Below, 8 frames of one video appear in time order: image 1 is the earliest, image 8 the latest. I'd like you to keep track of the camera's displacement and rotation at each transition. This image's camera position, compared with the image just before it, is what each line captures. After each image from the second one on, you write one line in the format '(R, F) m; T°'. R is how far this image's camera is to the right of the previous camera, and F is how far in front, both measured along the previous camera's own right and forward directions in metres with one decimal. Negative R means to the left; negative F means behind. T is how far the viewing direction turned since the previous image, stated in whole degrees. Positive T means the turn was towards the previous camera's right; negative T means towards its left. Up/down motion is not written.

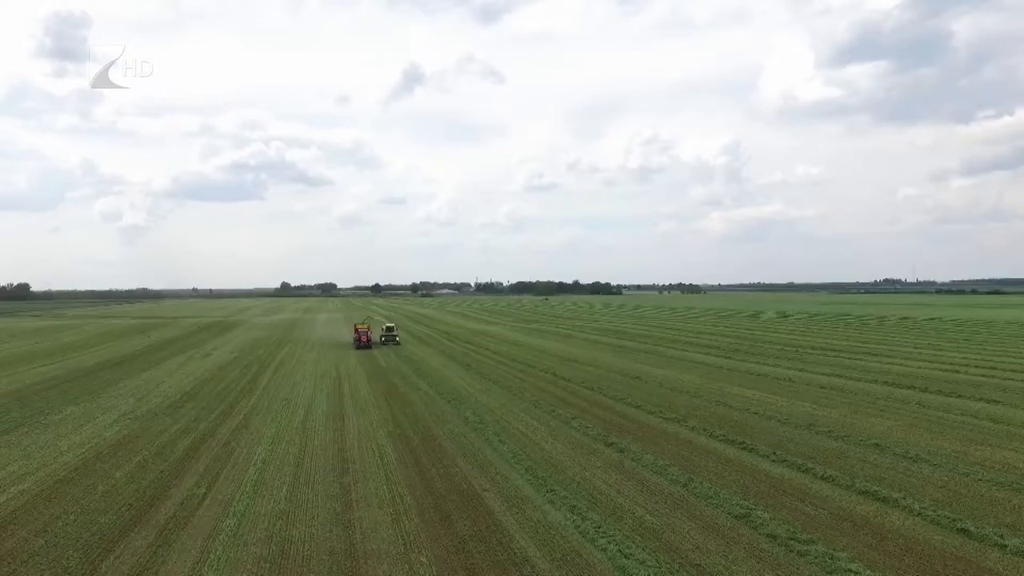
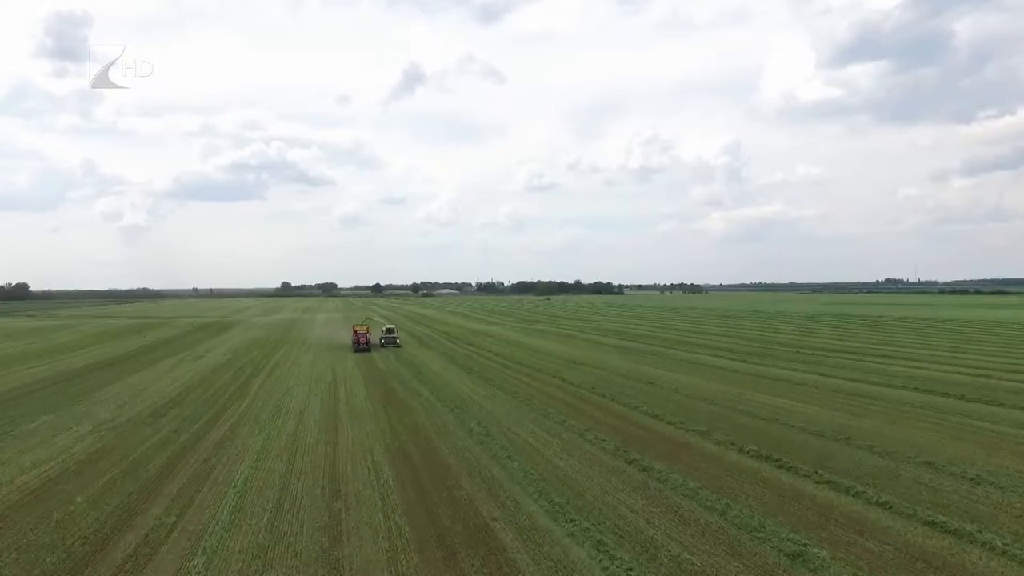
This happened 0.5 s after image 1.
(-0.2, +1.4) m; 0°
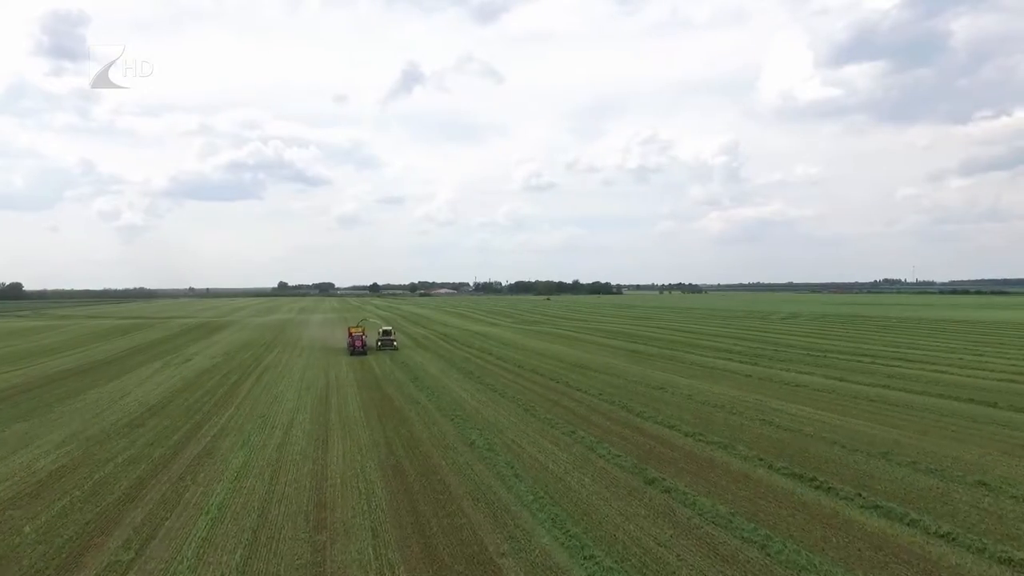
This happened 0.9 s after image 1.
(-0.2, +1.3) m; 0°
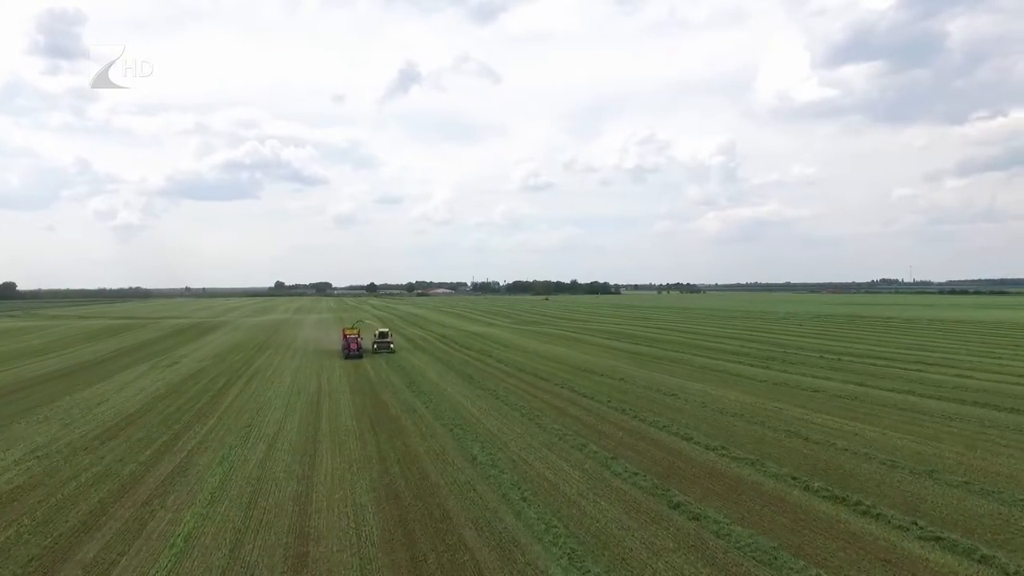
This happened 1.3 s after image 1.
(-0.2, +1.3) m; 0°
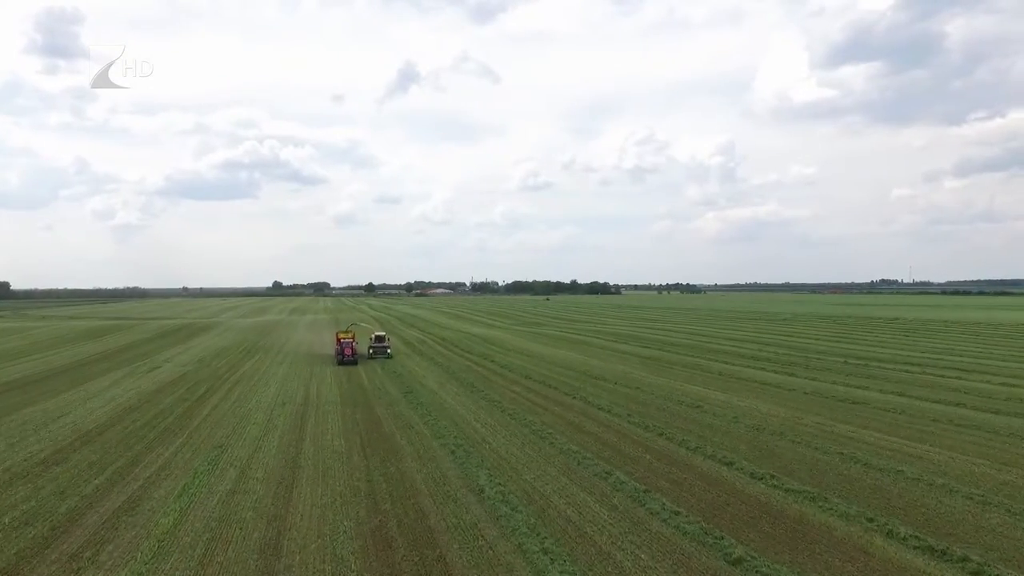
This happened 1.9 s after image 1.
(-0.3, +2.1) m; 0°
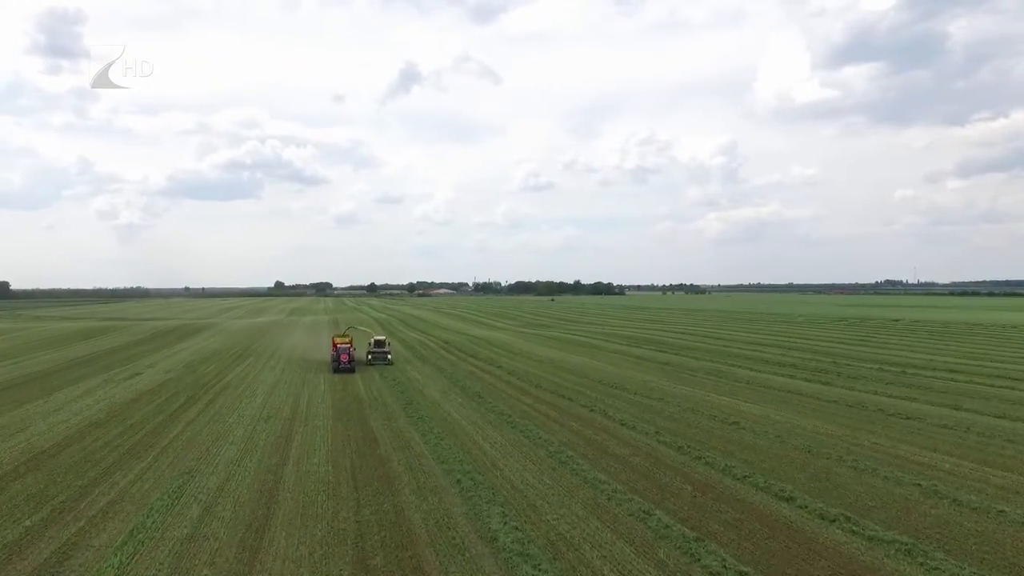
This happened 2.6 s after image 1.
(-0.3, +2.1) m; 0°
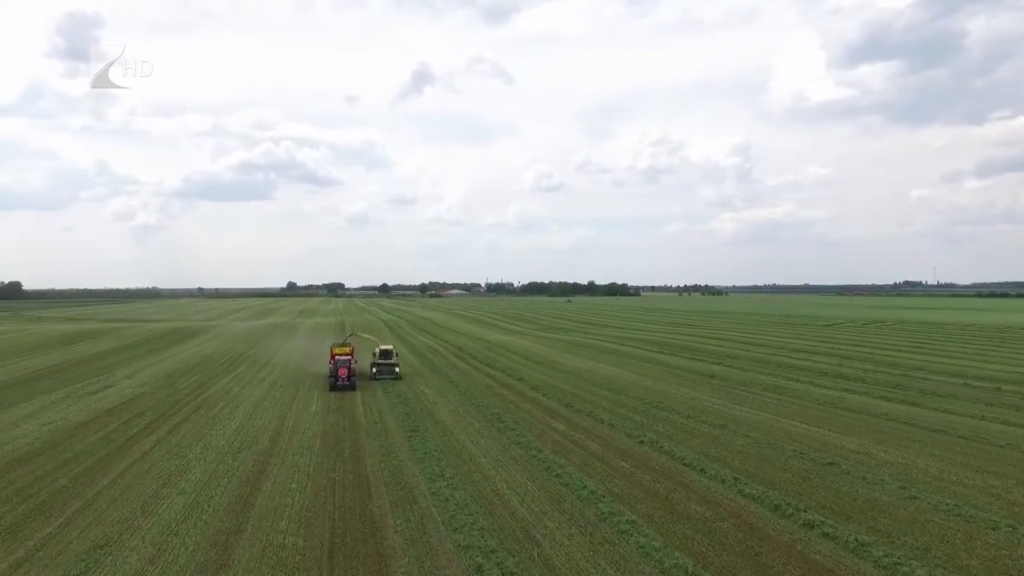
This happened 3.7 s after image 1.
(-0.4, +3.7) m; -1°
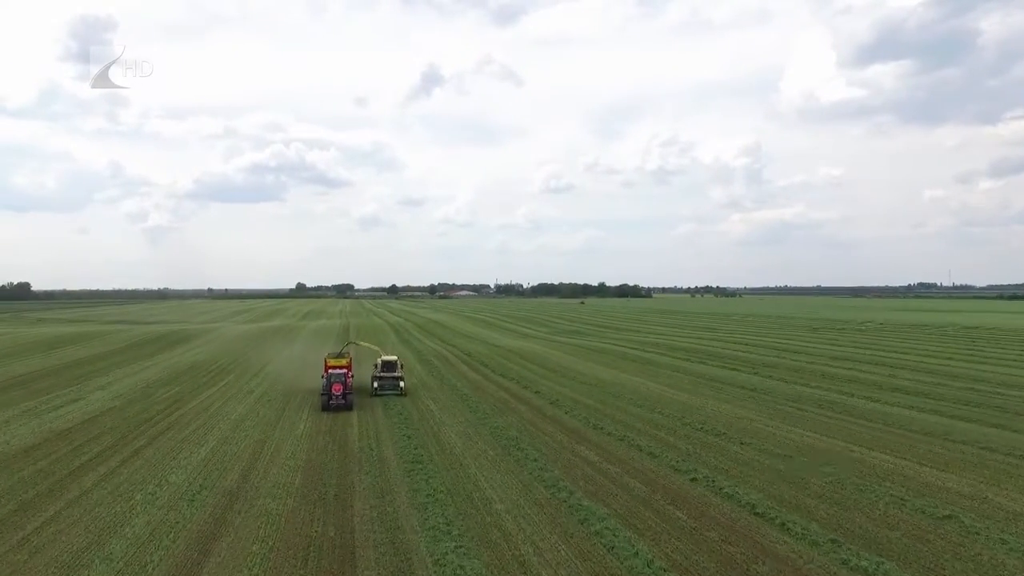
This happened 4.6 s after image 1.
(-0.3, +2.8) m; -1°
